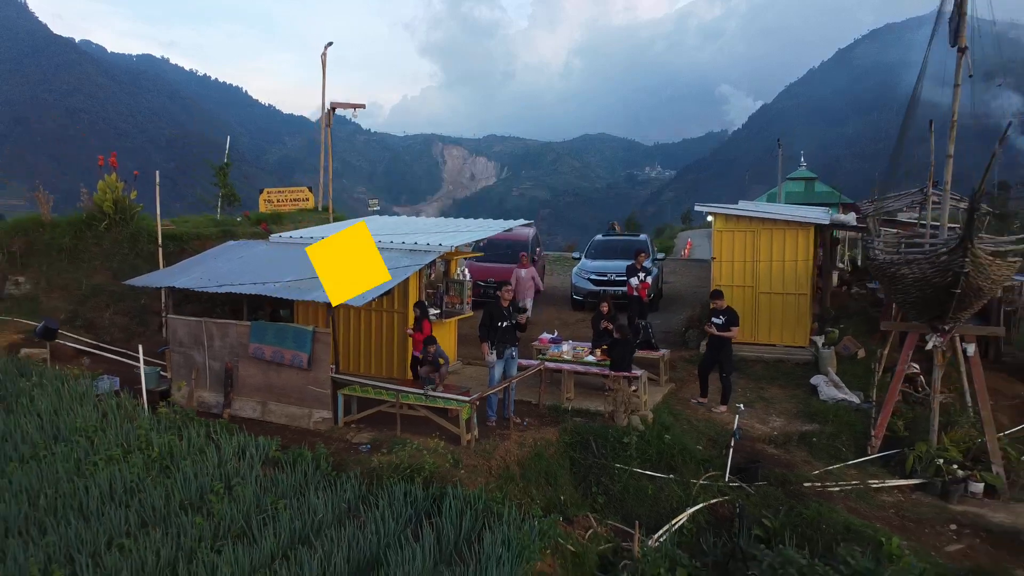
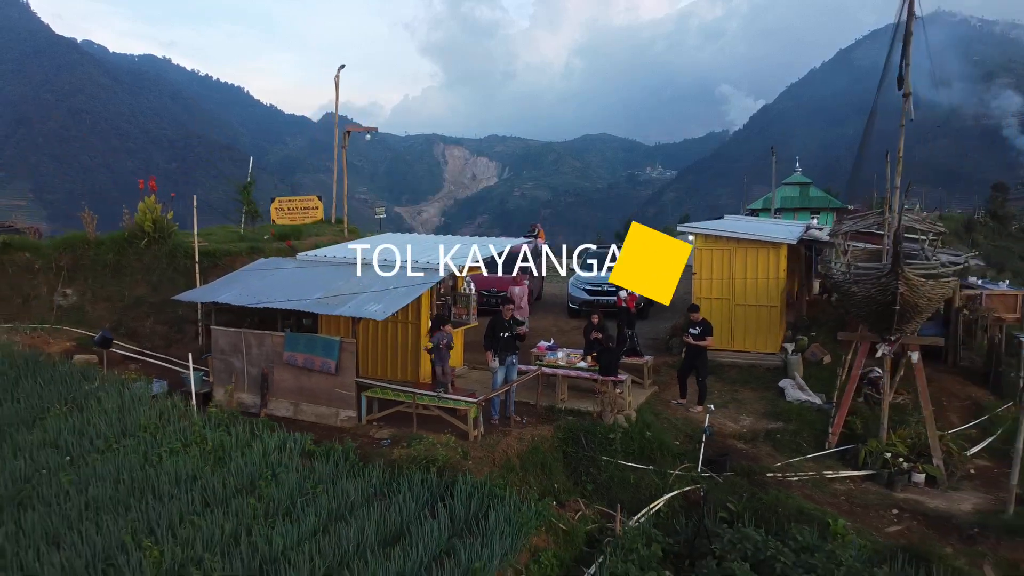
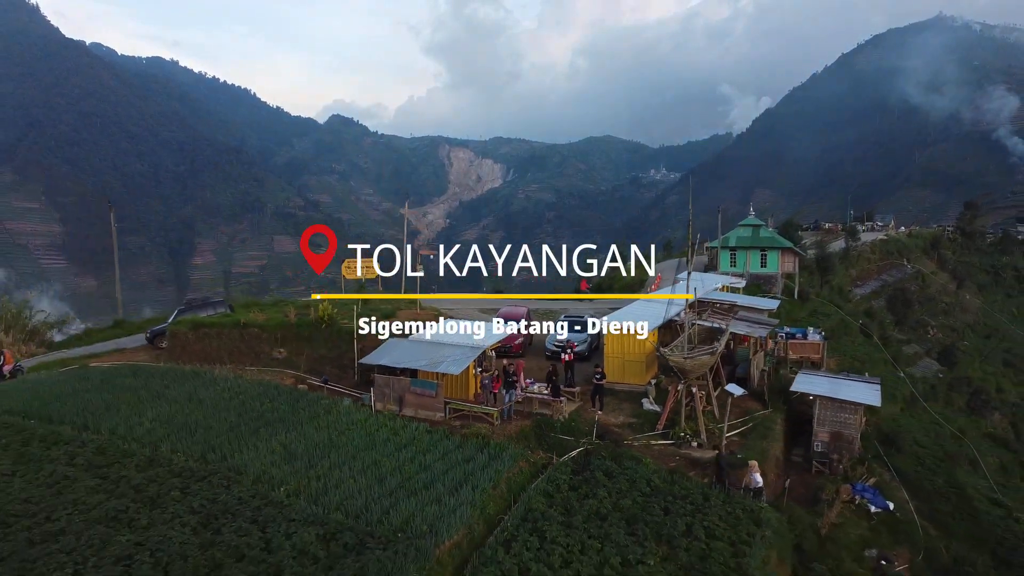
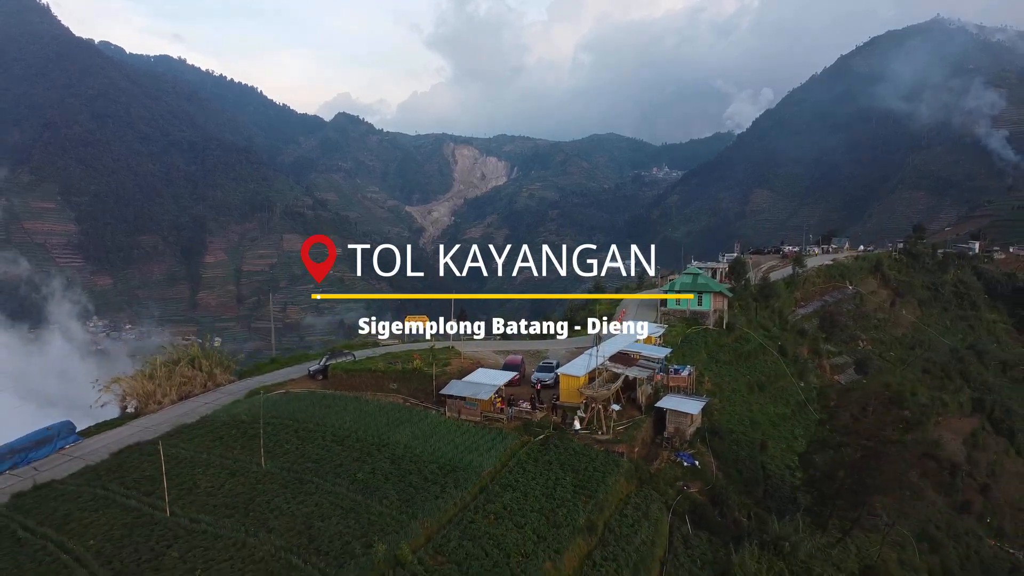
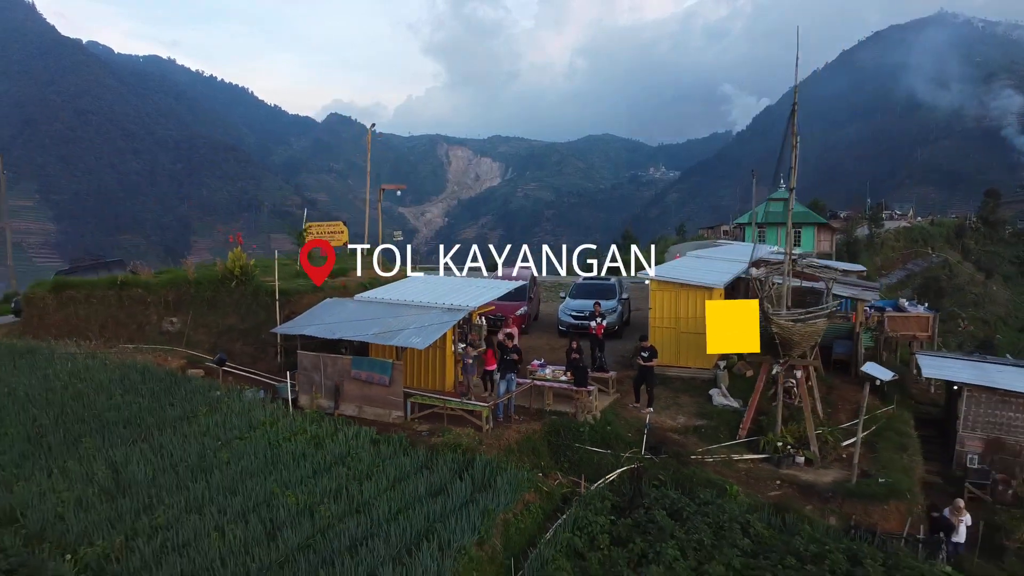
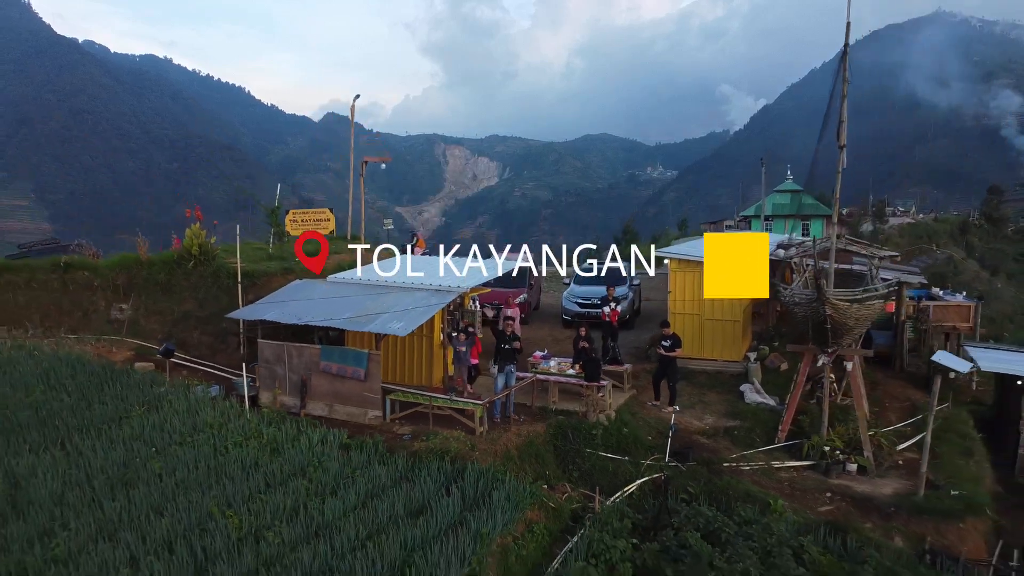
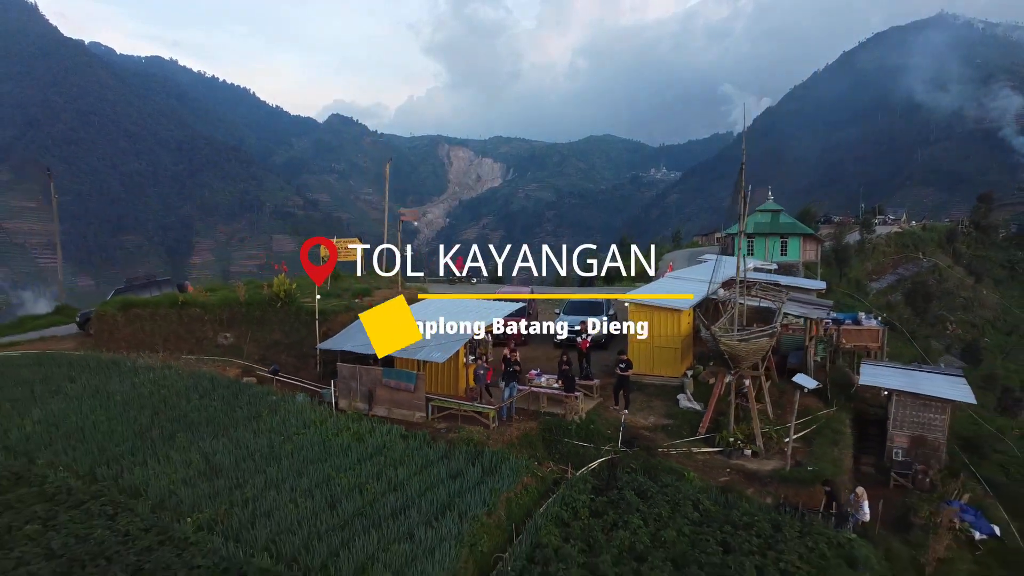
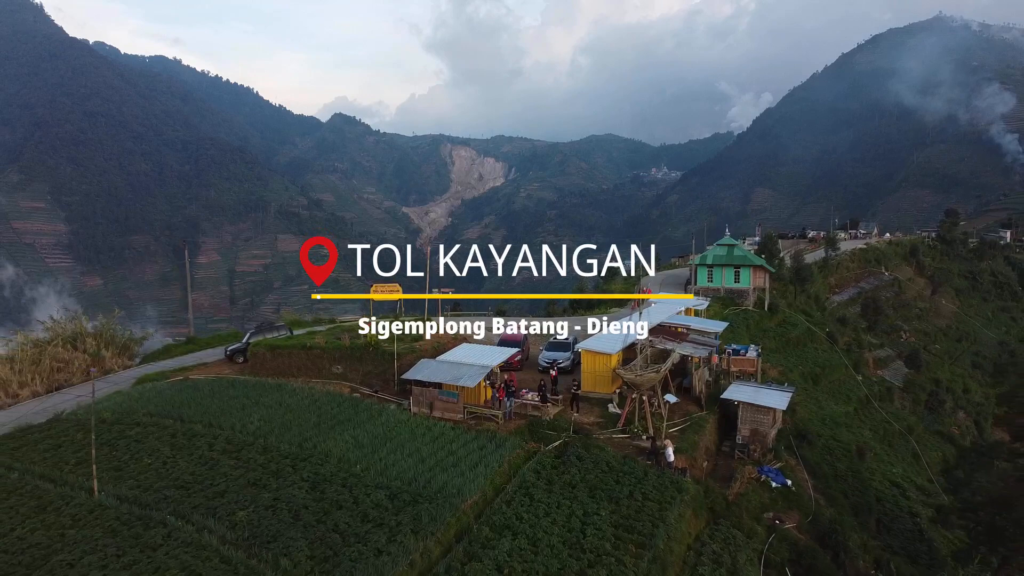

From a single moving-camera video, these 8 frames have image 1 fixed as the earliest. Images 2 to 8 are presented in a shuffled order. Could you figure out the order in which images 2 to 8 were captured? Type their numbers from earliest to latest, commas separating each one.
2, 6, 5, 7, 3, 8, 4
